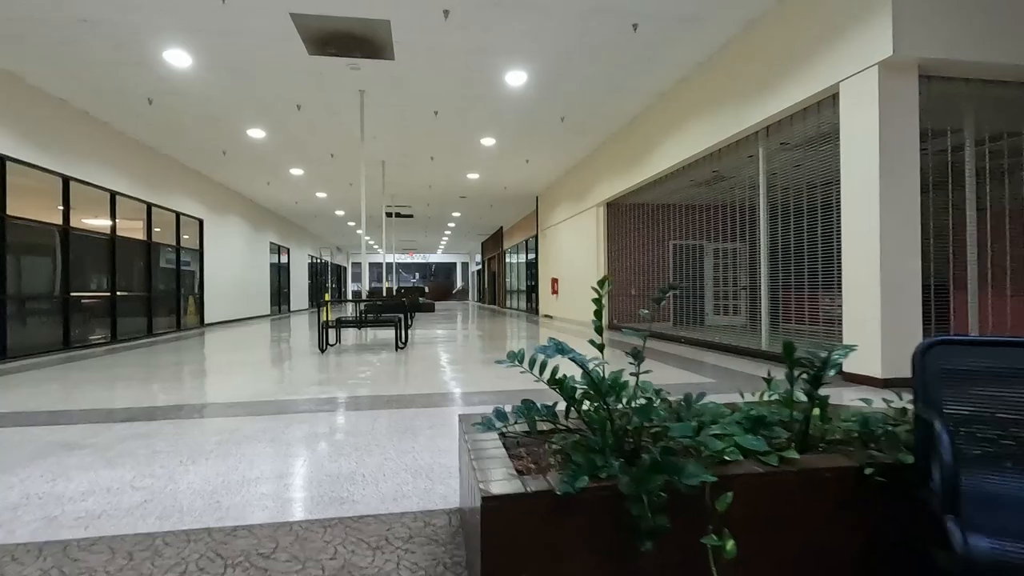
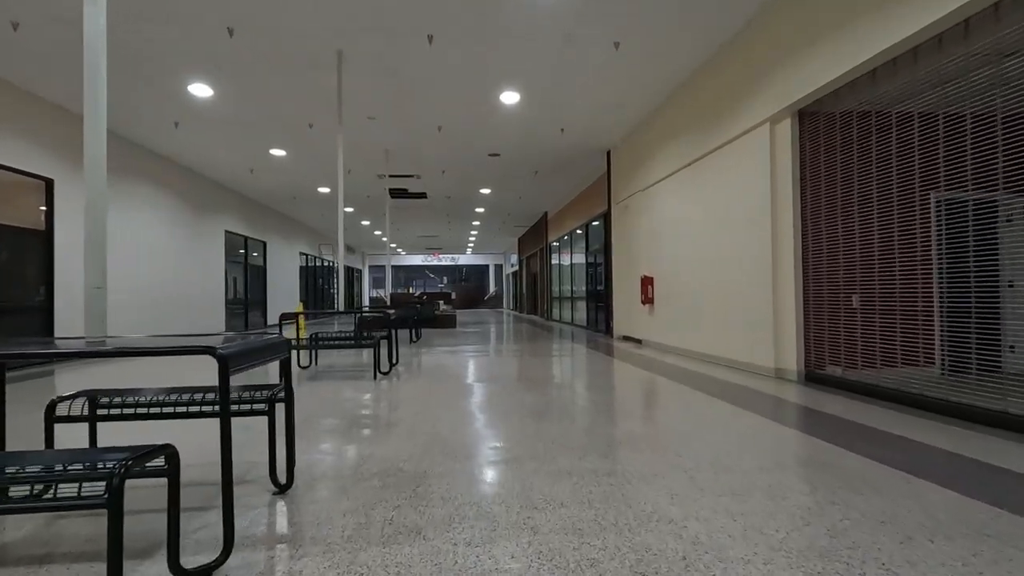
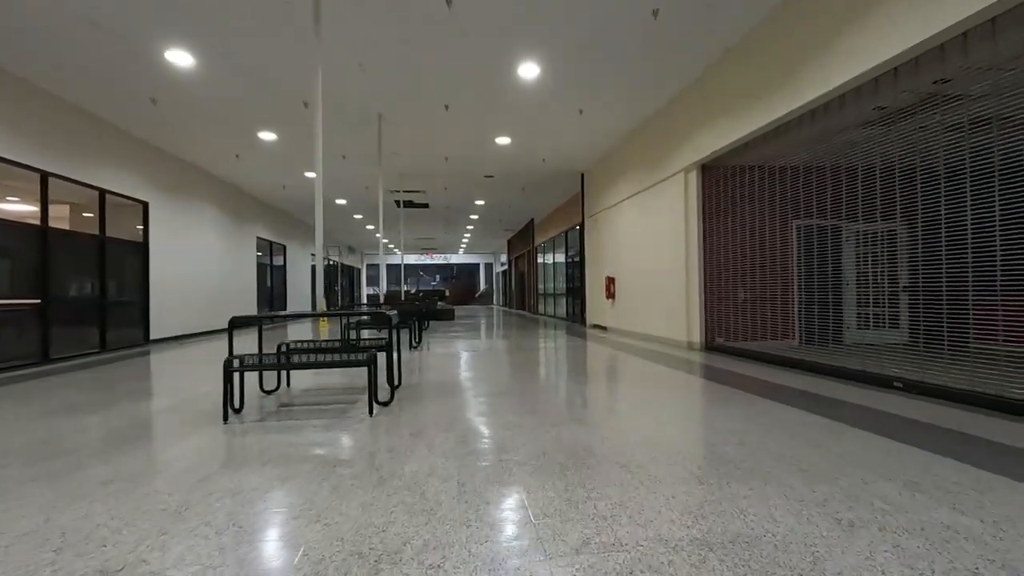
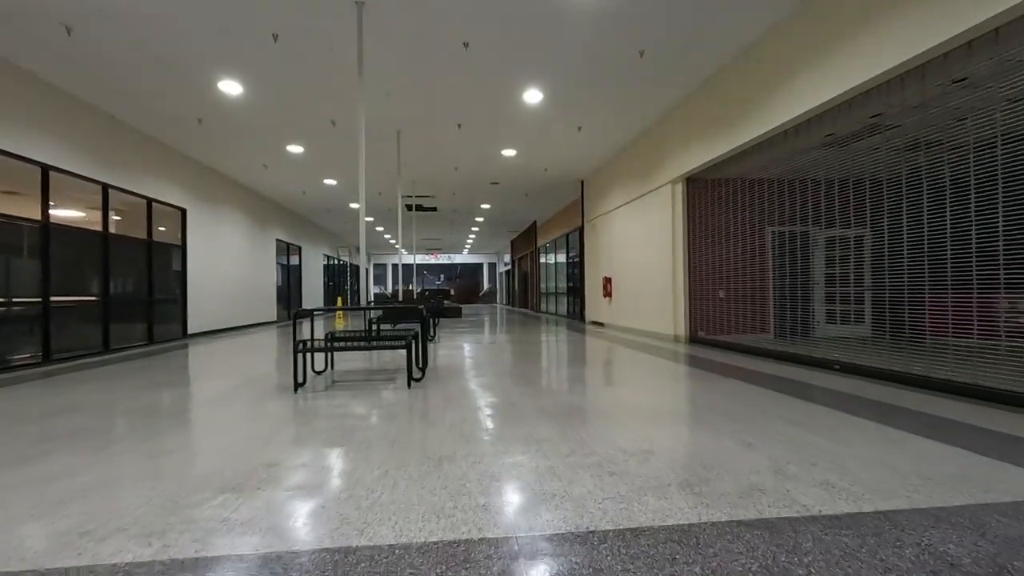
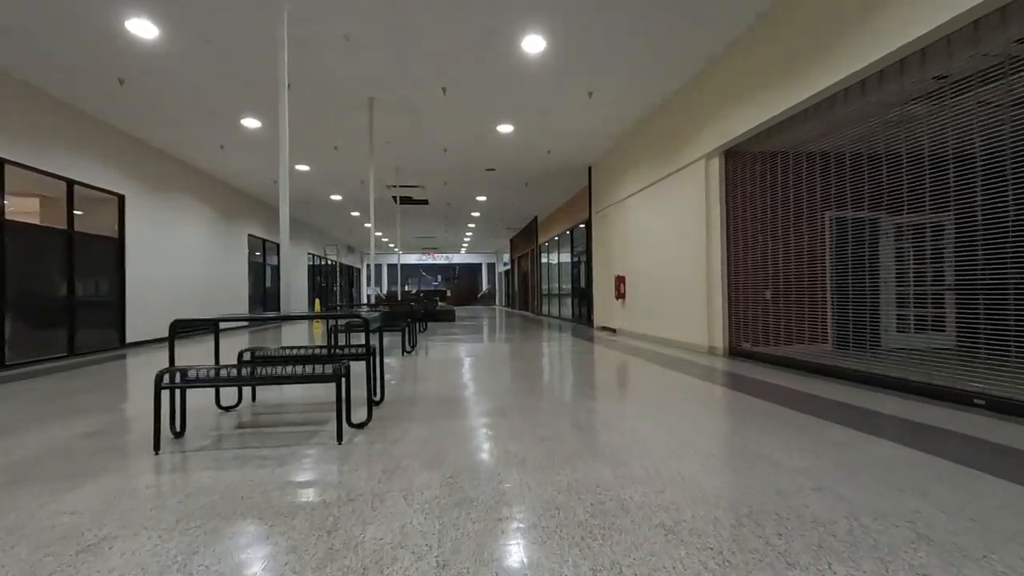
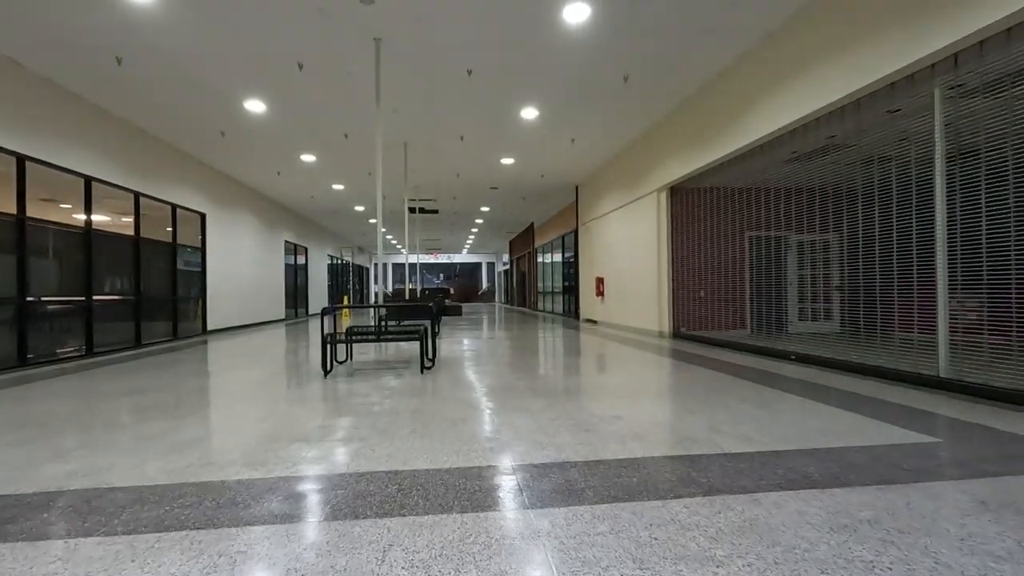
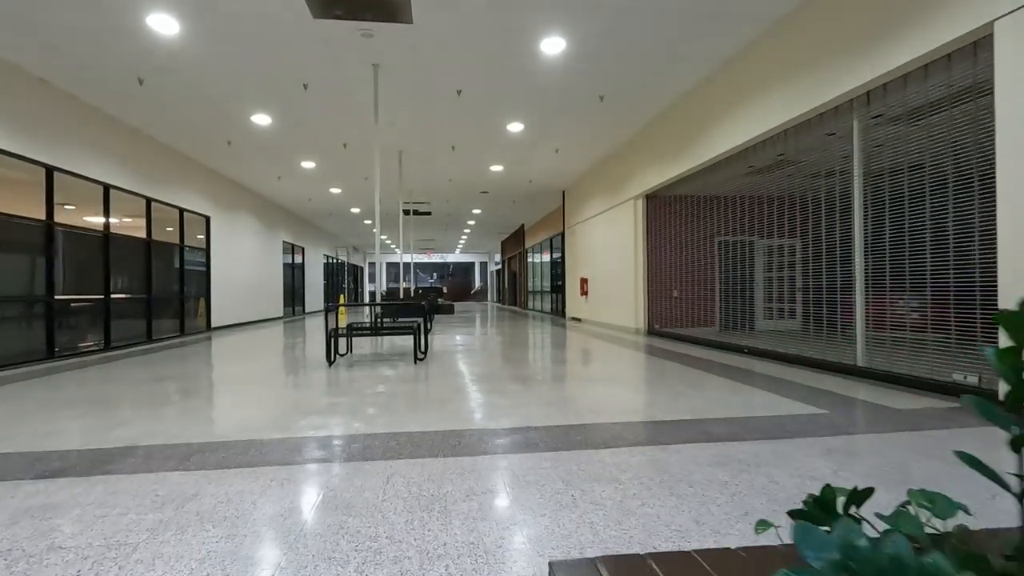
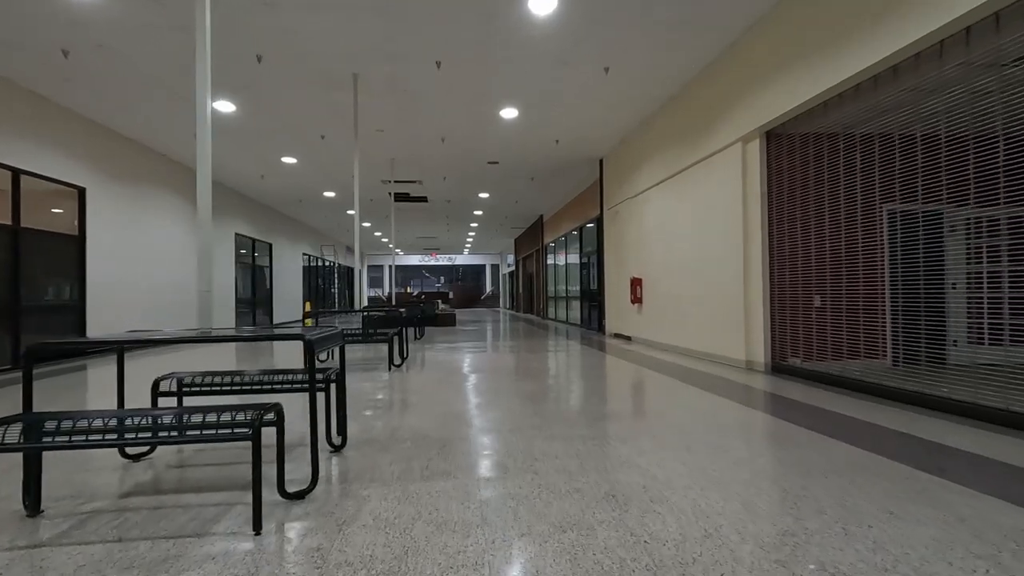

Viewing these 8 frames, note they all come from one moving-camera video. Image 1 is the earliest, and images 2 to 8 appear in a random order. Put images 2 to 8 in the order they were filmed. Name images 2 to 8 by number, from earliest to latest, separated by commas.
7, 6, 4, 3, 5, 8, 2
